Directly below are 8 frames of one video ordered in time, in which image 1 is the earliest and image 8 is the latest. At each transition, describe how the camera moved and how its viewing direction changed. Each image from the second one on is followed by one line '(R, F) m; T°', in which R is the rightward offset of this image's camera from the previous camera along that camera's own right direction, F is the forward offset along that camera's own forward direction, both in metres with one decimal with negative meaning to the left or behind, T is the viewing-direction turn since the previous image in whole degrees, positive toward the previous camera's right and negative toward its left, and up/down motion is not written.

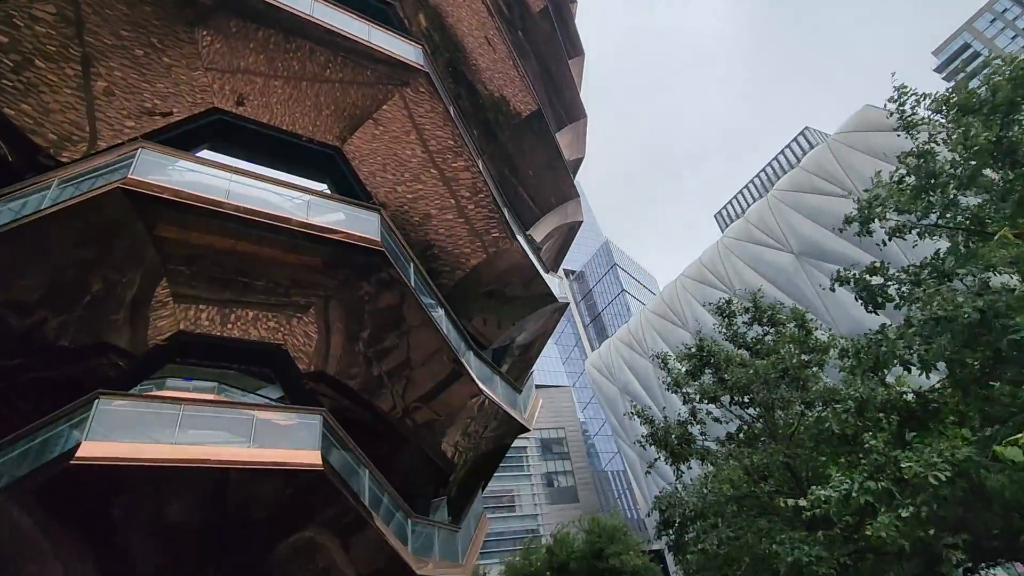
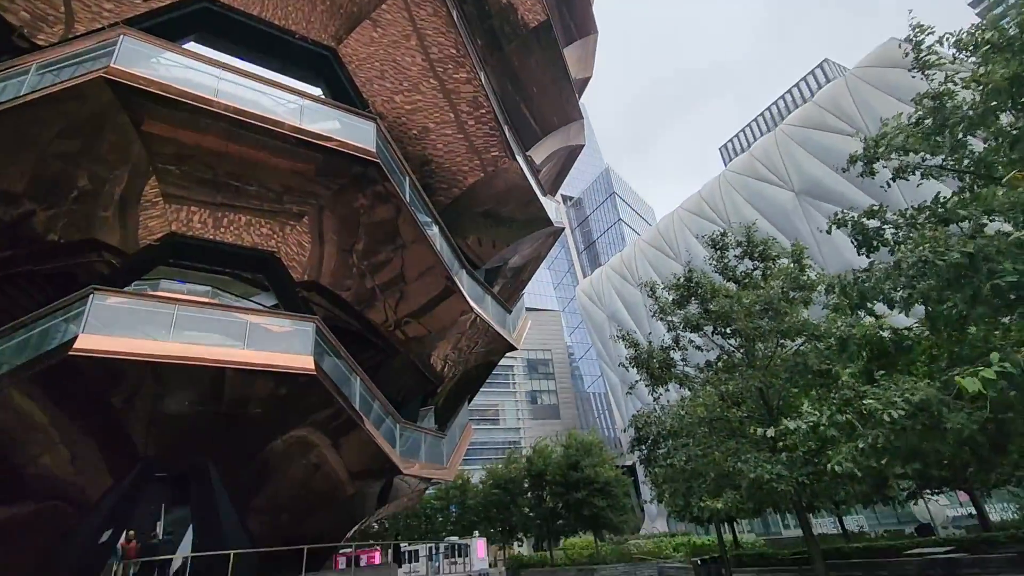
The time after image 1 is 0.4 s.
(0.0, 0.0) m; +1°
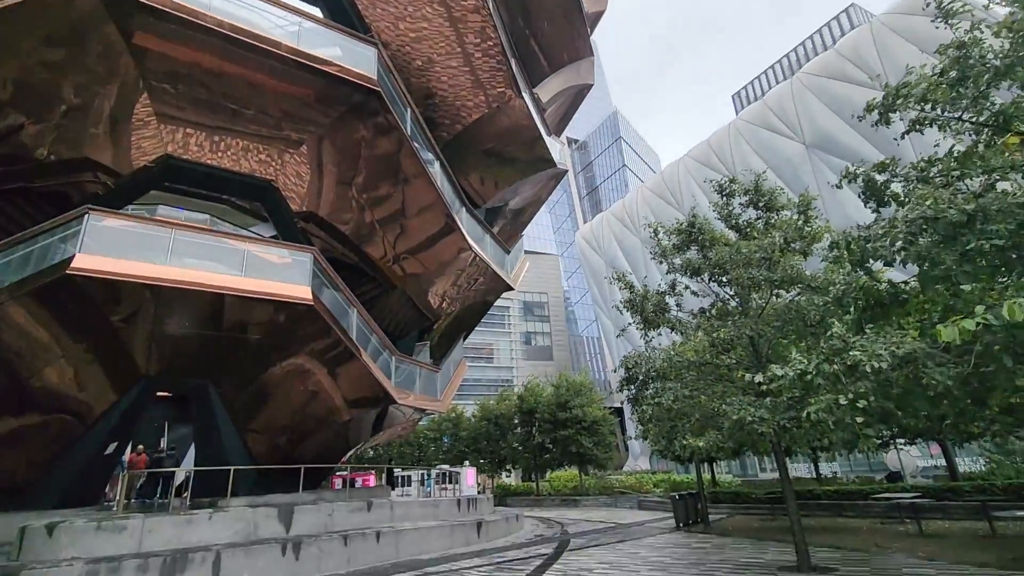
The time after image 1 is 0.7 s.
(0.0, 0.0) m; 0°
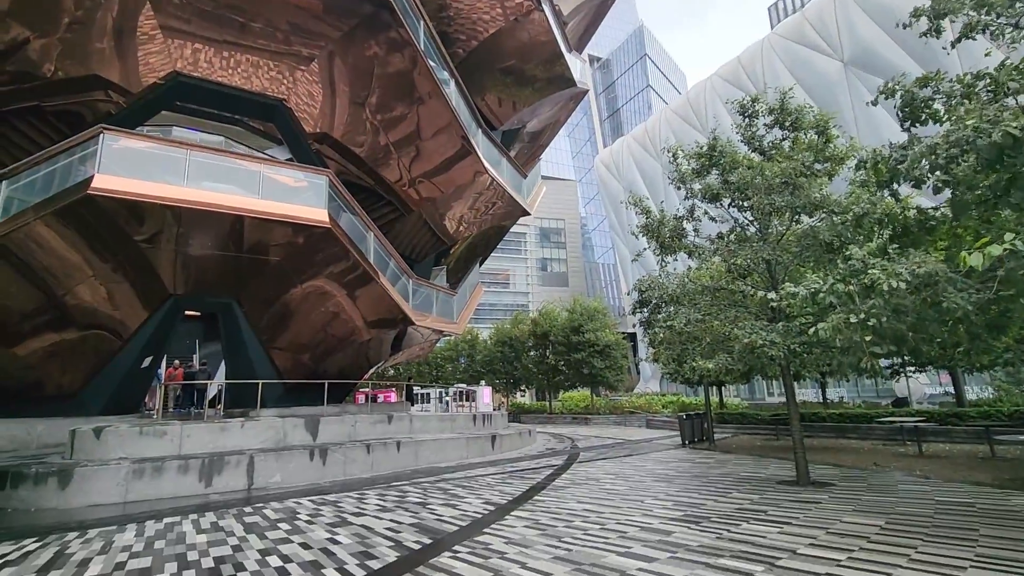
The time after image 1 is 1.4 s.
(0.0, 0.0) m; -2°
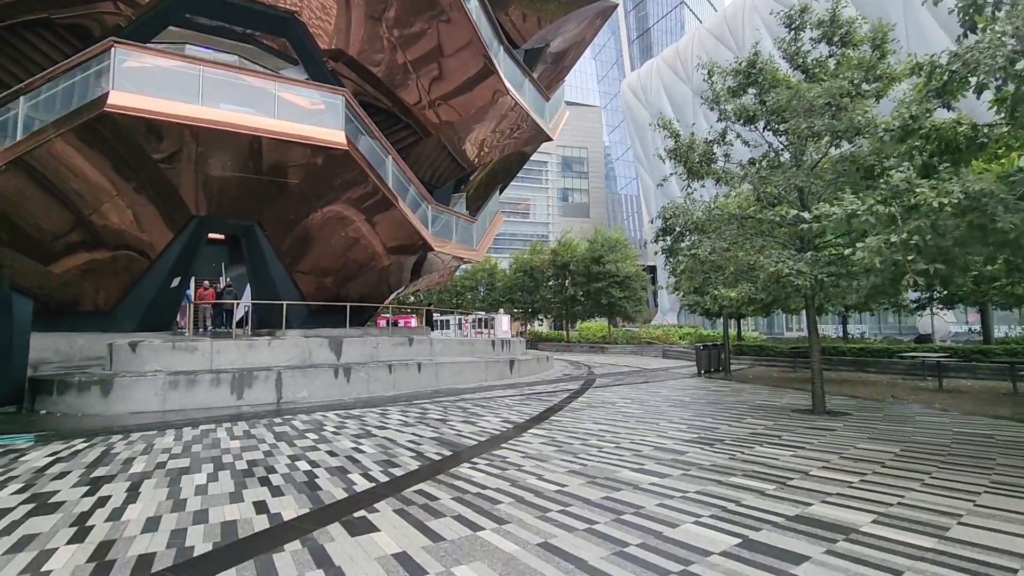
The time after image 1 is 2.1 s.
(0.0, +0.1) m; -2°
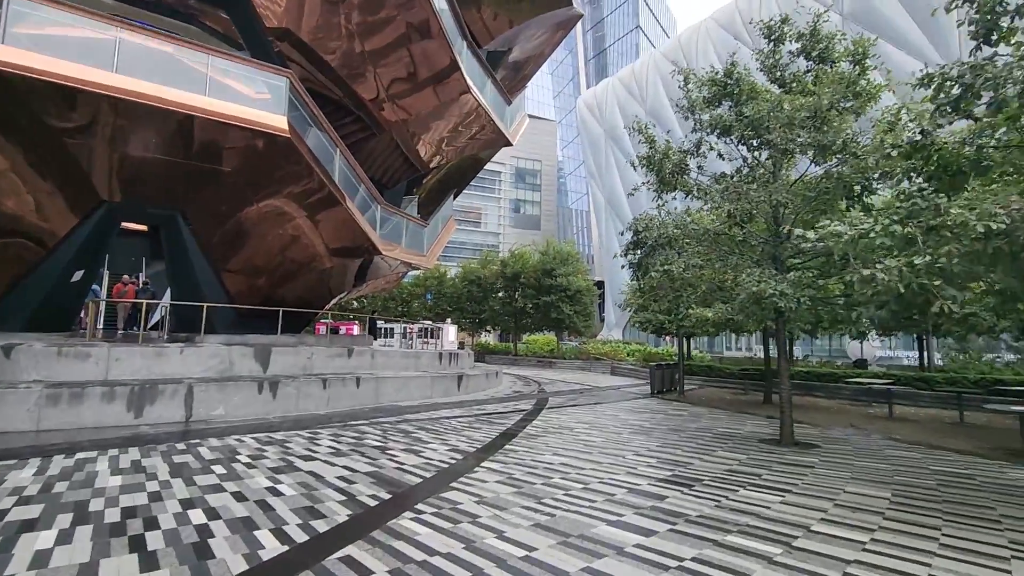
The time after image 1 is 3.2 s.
(-0.1, +0.9) m; +6°
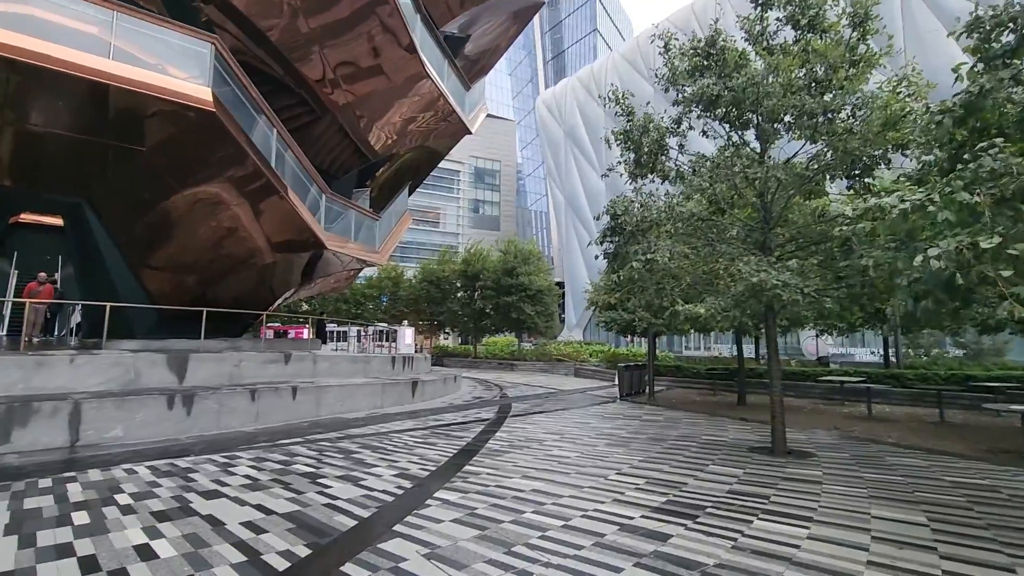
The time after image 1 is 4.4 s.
(0.0, +1.1) m; +4°
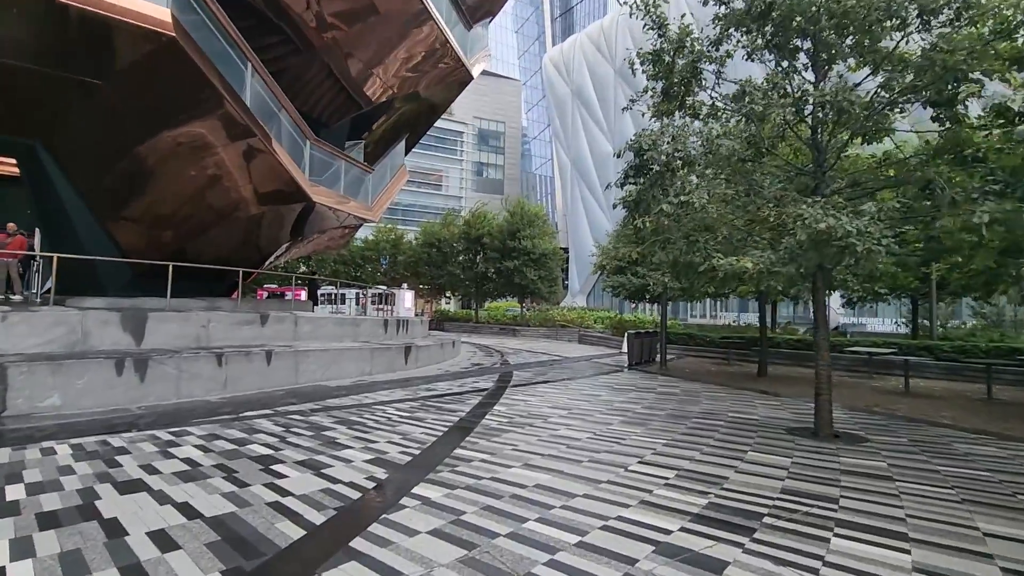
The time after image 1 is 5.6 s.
(0.0, +1.1) m; 0°
